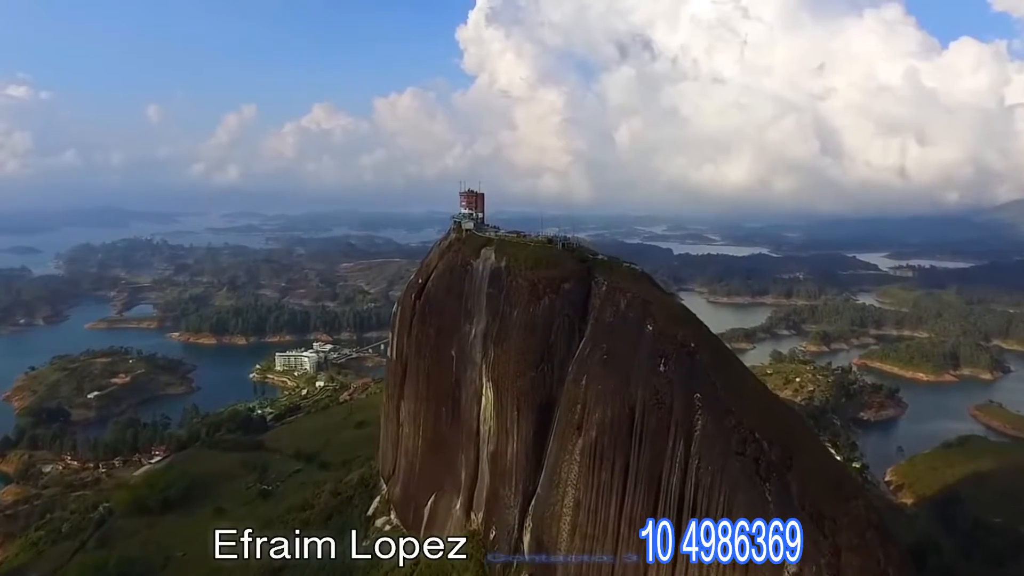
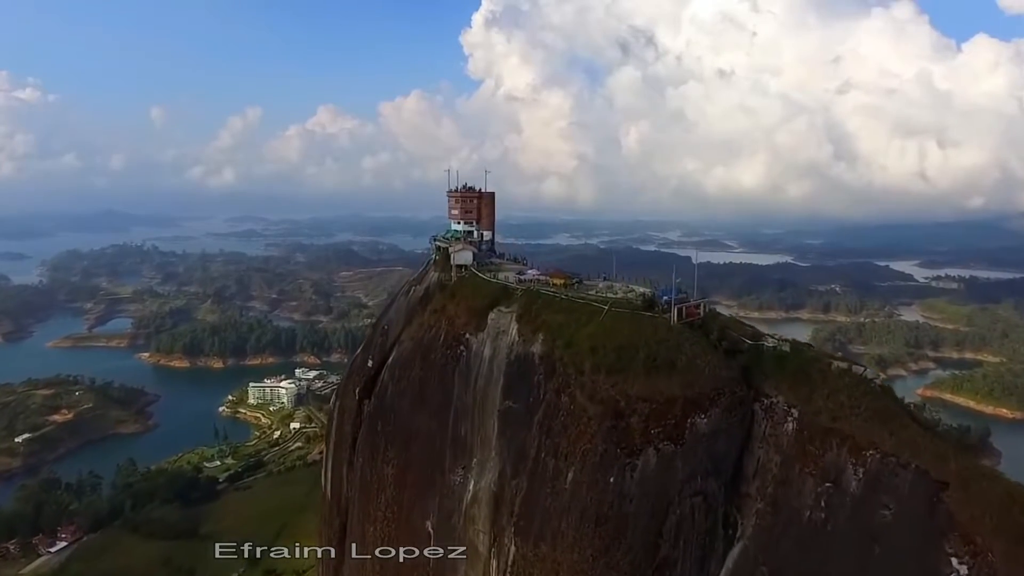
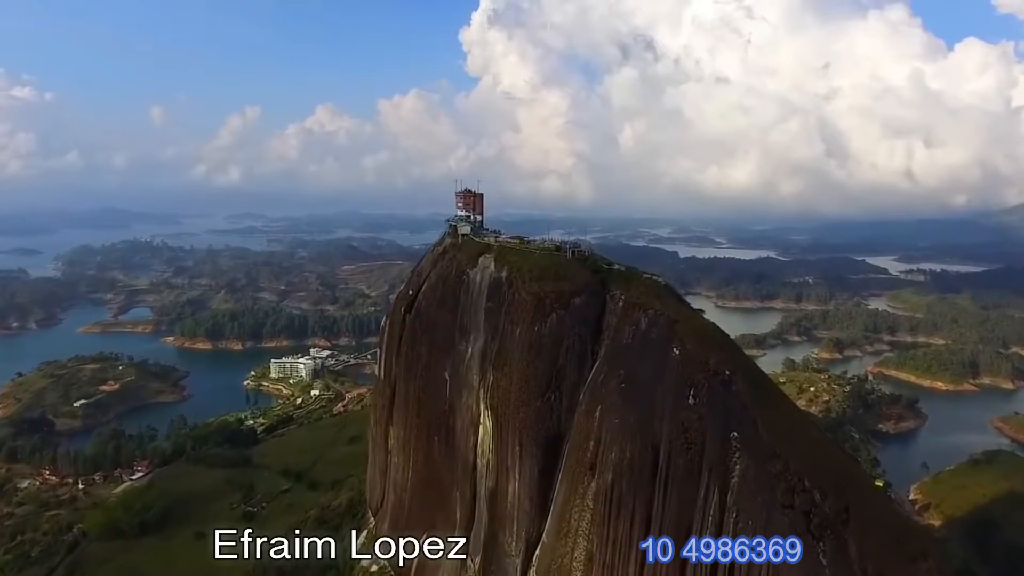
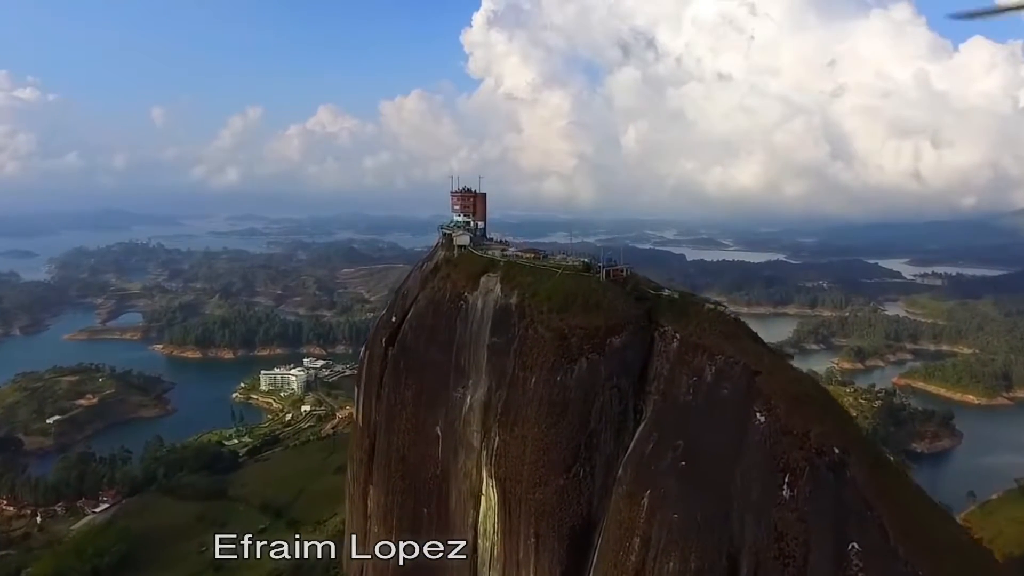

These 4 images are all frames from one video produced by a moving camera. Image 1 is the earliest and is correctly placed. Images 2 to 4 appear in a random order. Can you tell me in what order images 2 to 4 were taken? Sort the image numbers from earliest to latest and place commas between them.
3, 4, 2
